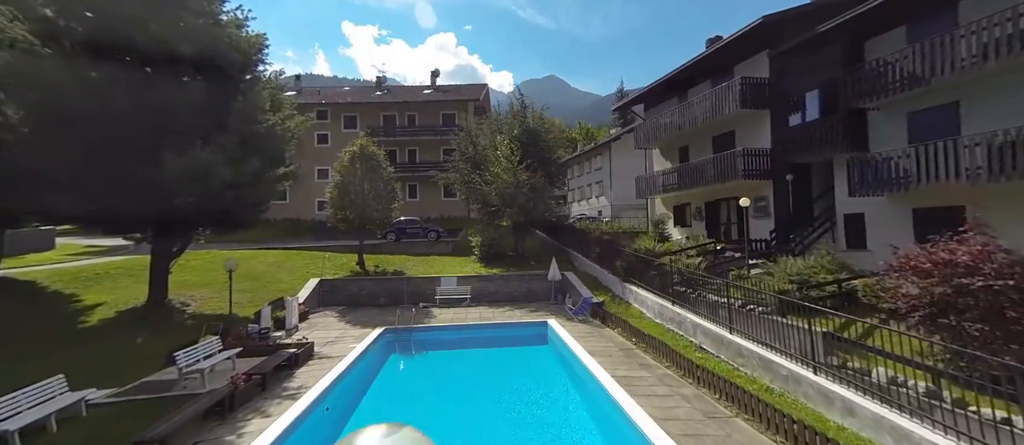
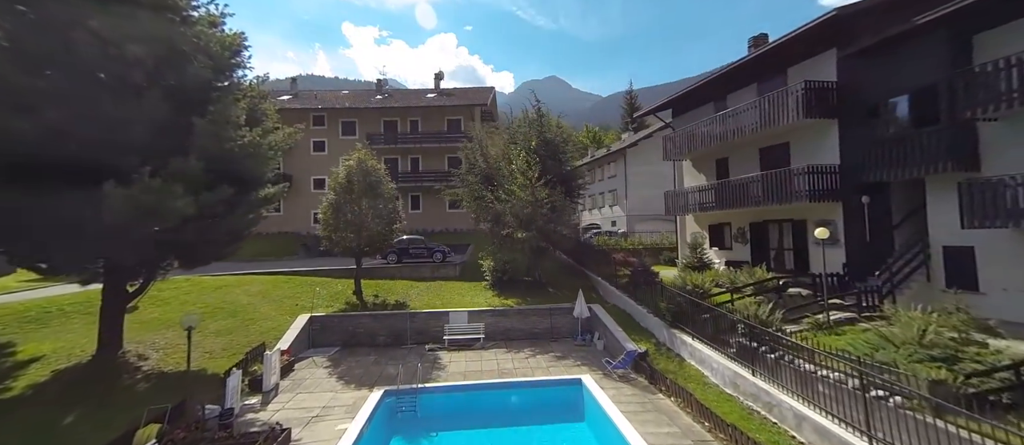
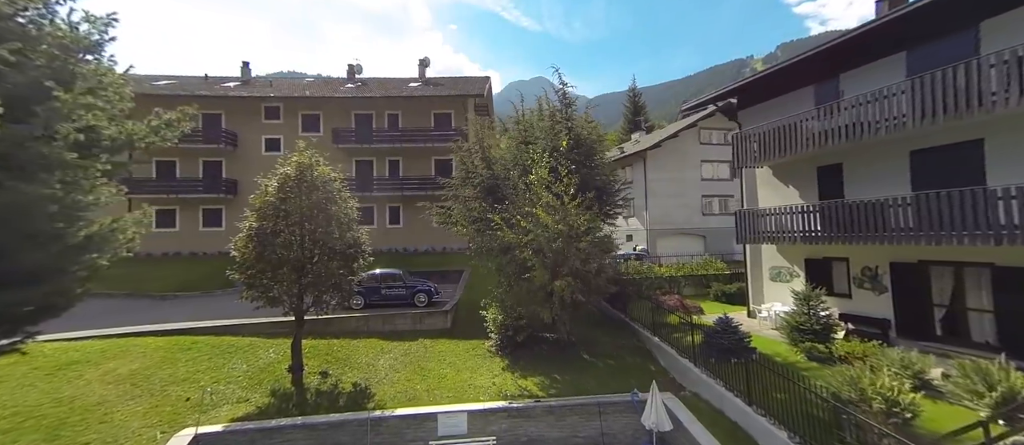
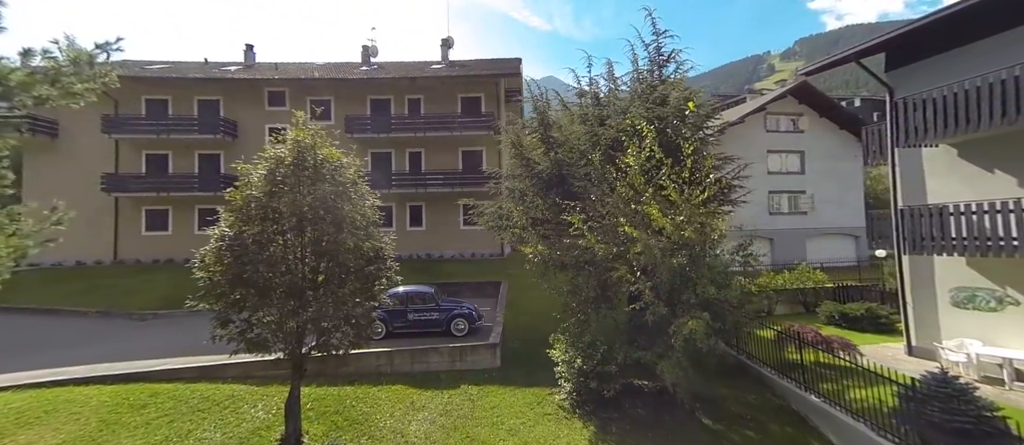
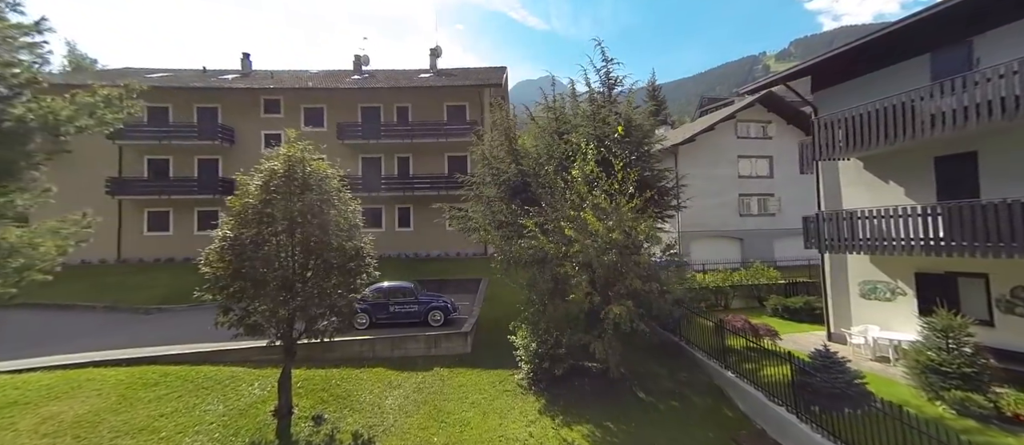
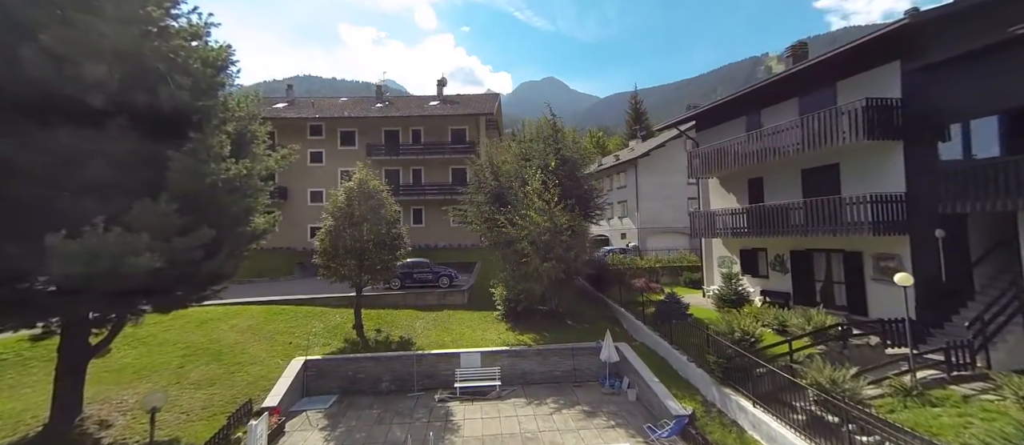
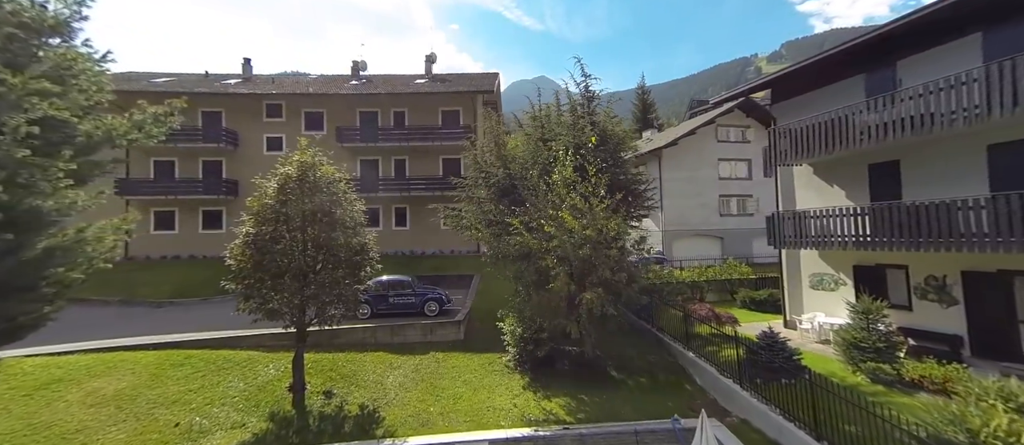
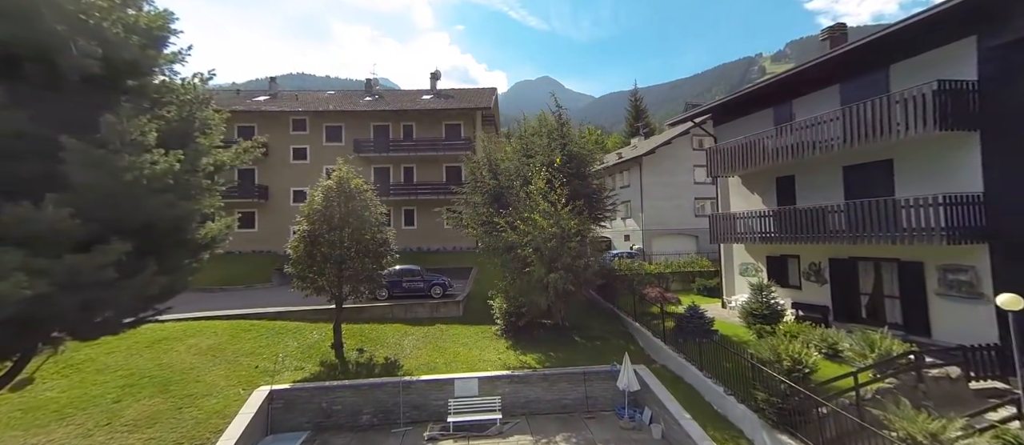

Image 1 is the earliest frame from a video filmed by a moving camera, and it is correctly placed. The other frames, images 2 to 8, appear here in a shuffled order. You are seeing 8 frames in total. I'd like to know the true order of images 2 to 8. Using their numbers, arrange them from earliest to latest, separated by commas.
2, 6, 8, 3, 7, 5, 4
